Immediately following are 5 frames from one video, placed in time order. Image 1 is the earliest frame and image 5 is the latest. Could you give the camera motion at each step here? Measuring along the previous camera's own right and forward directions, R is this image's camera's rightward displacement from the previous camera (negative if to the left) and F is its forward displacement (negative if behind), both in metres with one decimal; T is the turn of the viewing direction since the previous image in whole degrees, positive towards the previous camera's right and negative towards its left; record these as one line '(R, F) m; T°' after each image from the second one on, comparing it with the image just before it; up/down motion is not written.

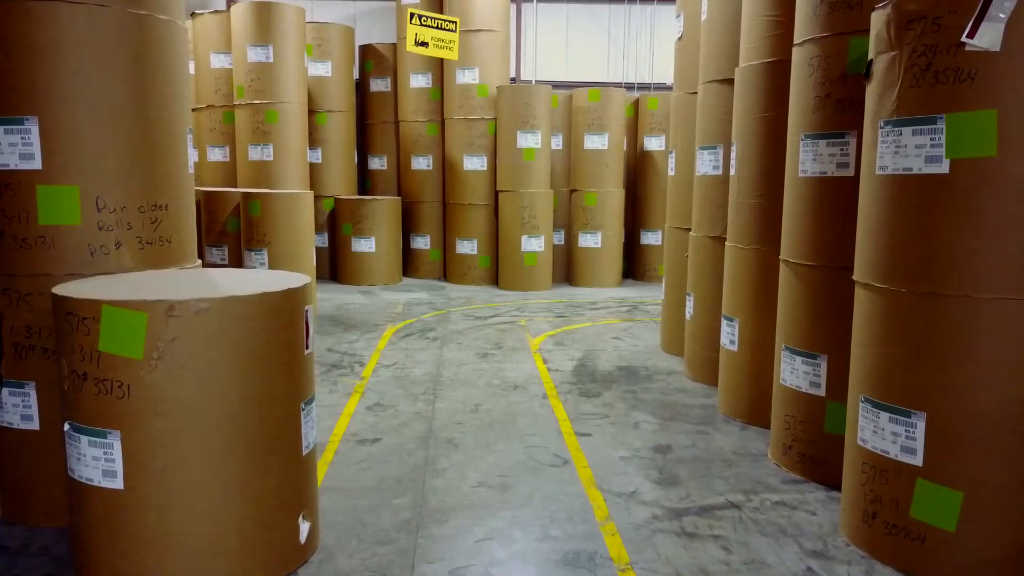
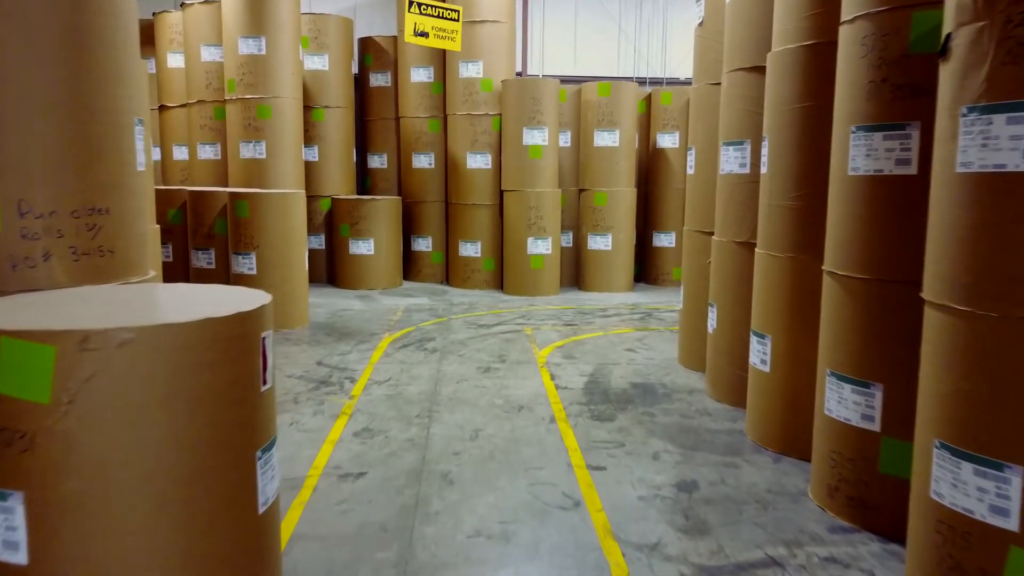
(0.0, +0.3) m; -1°
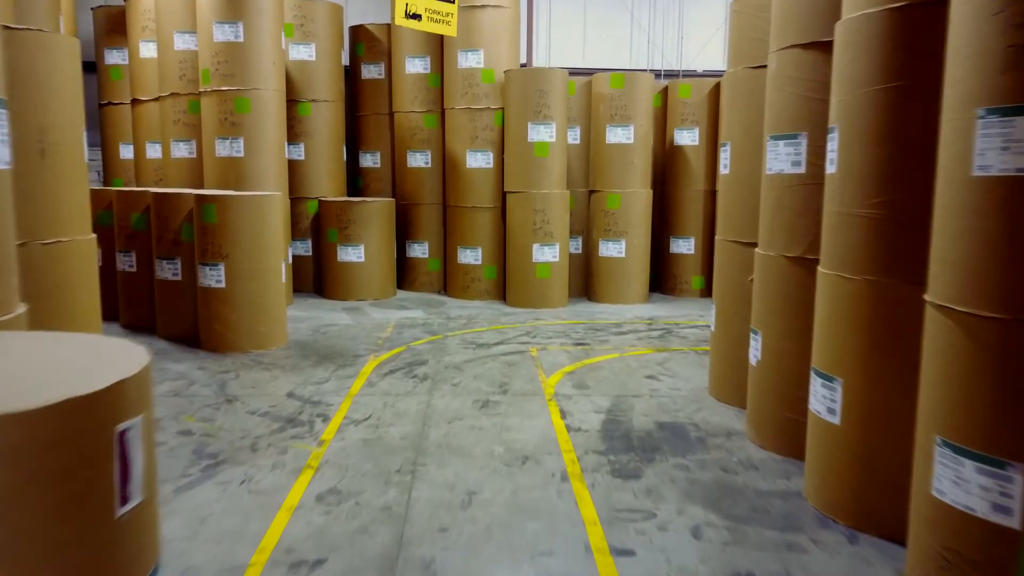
(0.0, +0.6) m; 0°
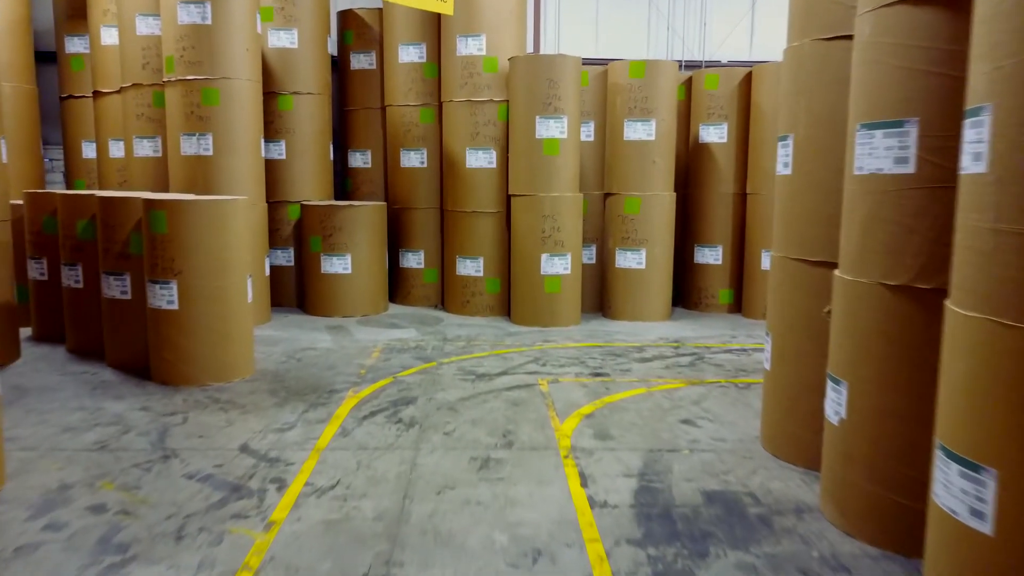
(0.0, +0.6) m; 0°
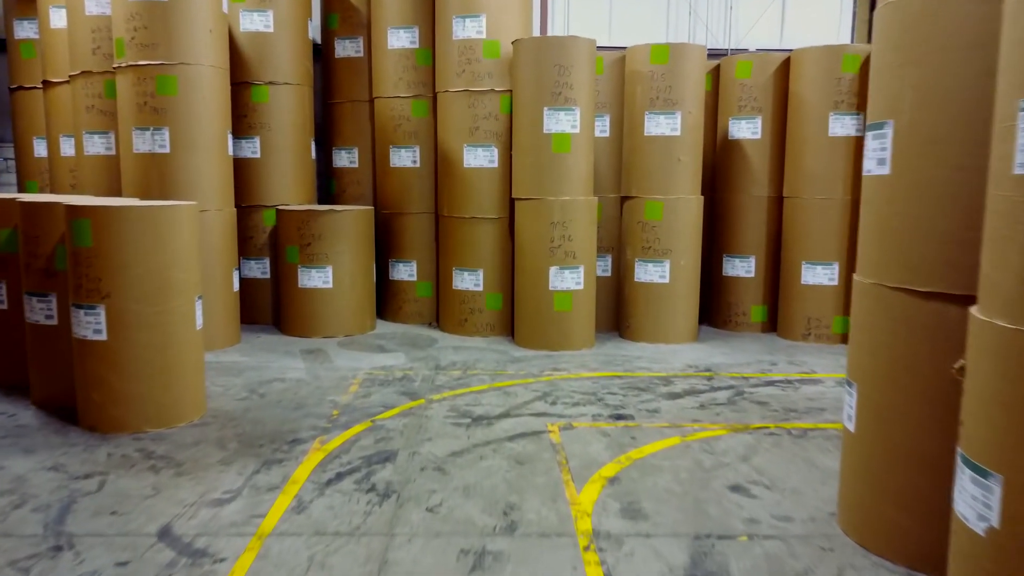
(0.0, +0.6) m; 0°
